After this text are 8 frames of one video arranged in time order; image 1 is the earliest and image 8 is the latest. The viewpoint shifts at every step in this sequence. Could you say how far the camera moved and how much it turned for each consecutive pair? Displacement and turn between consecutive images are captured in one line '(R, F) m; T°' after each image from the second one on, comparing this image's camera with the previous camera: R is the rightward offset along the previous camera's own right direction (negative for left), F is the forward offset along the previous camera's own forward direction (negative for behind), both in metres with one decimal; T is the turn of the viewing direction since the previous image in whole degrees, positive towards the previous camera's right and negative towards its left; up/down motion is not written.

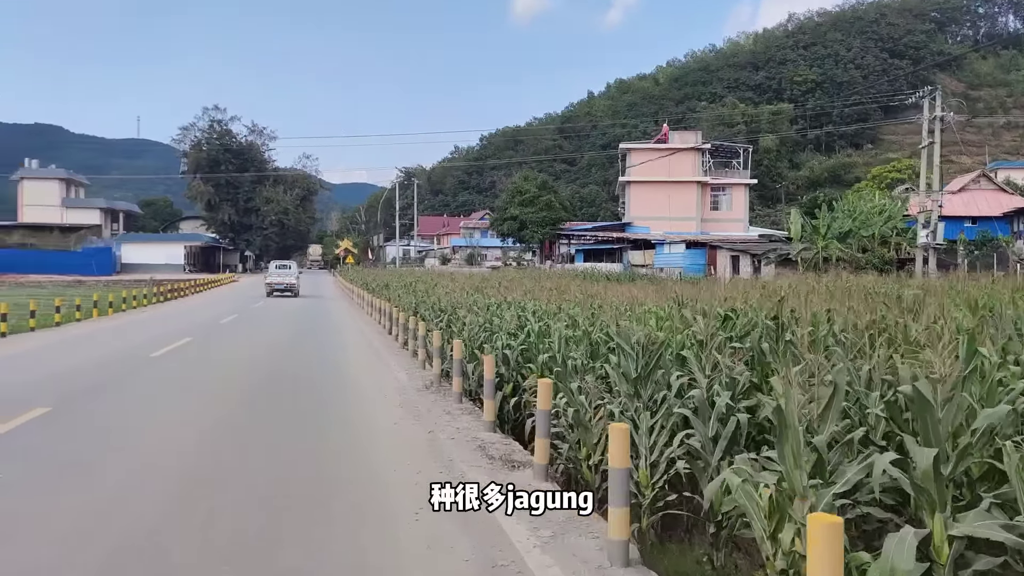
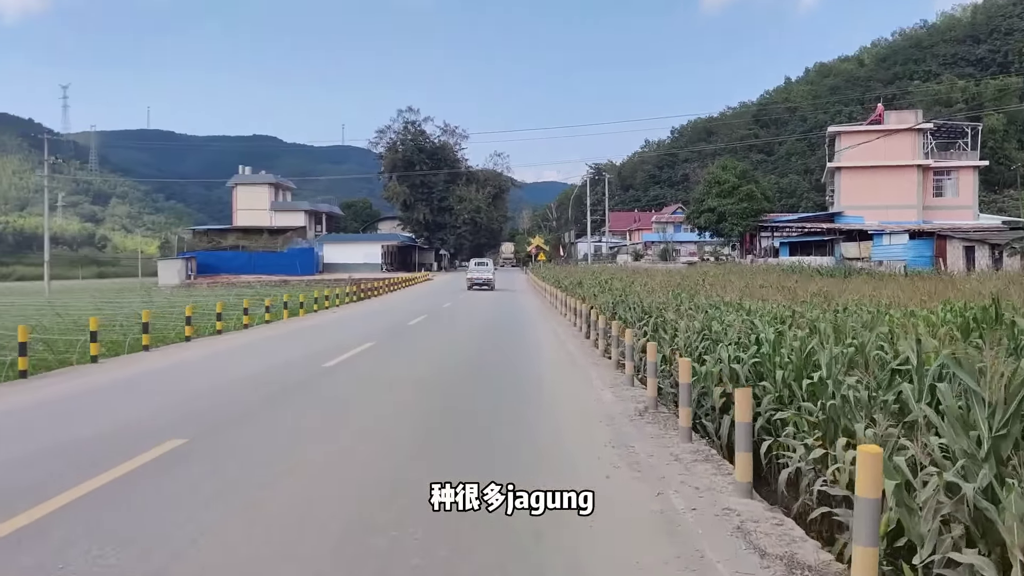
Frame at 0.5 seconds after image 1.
(-0.2, +1.1) m; -12°
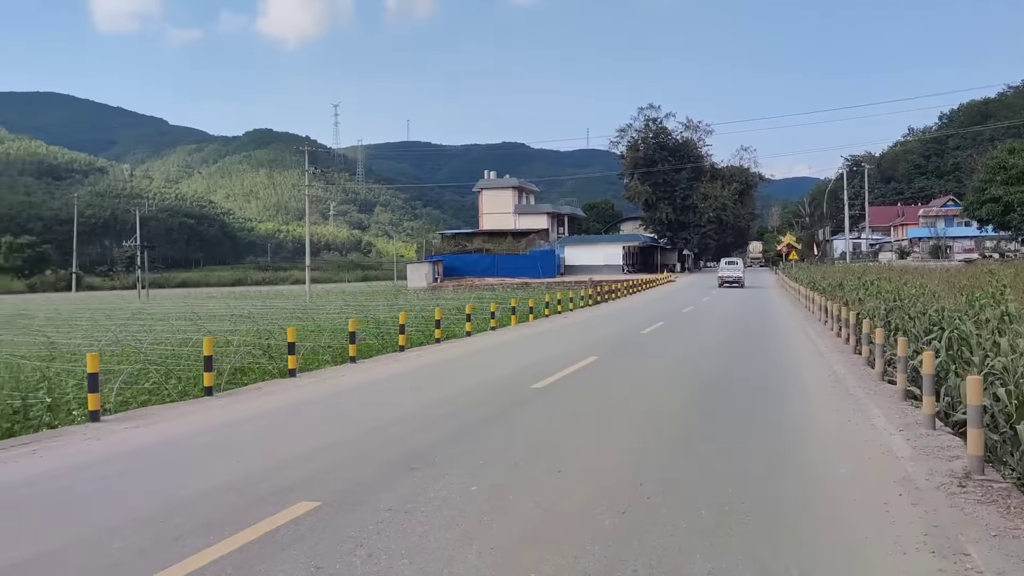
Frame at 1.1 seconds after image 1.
(0.0, +1.1) m; -15°
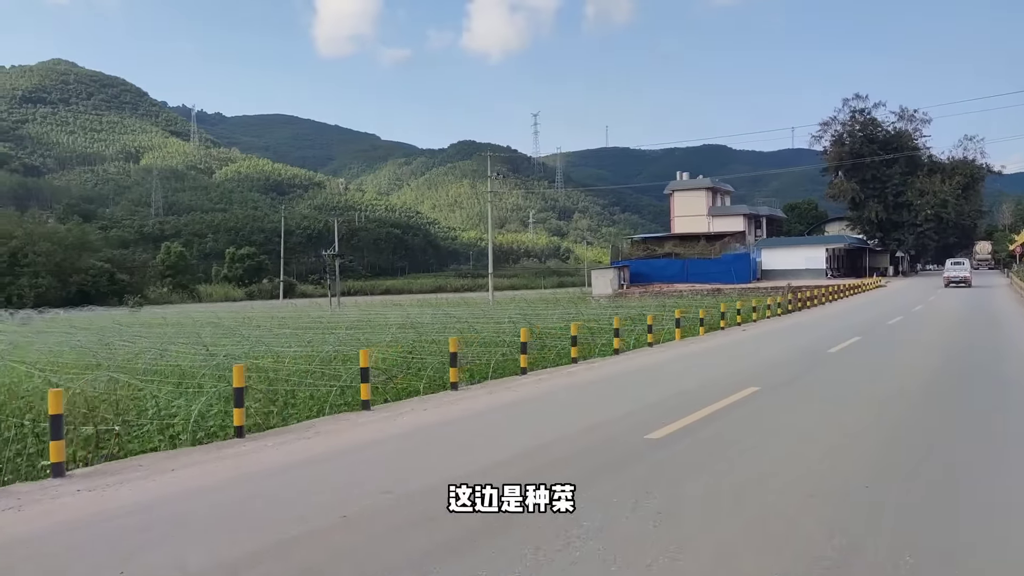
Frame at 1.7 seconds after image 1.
(+0.4, +1.4) m; -12°
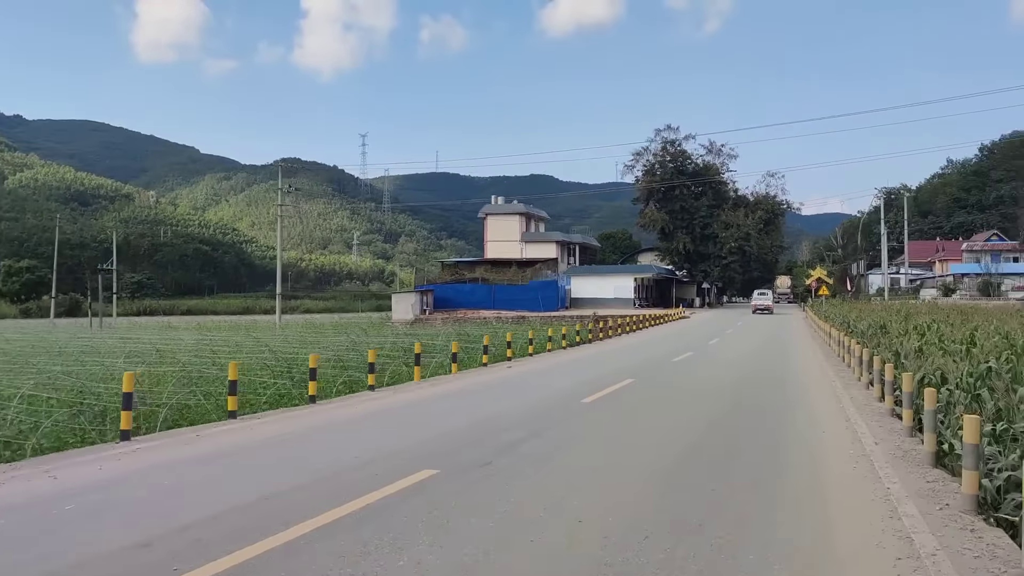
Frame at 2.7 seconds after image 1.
(+1.1, +1.8) m; +10°
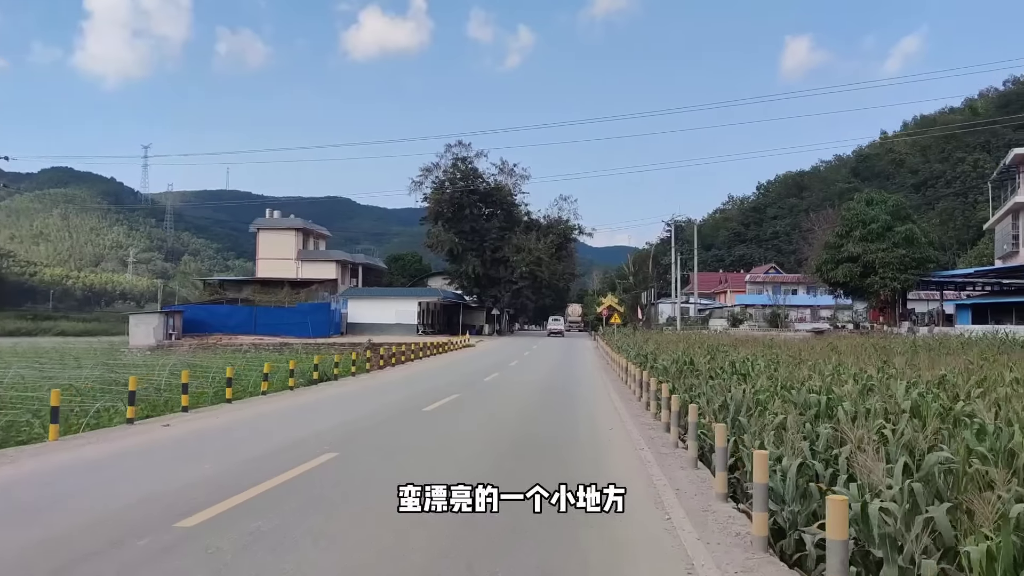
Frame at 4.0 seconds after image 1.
(+0.9, +2.9) m; +12°
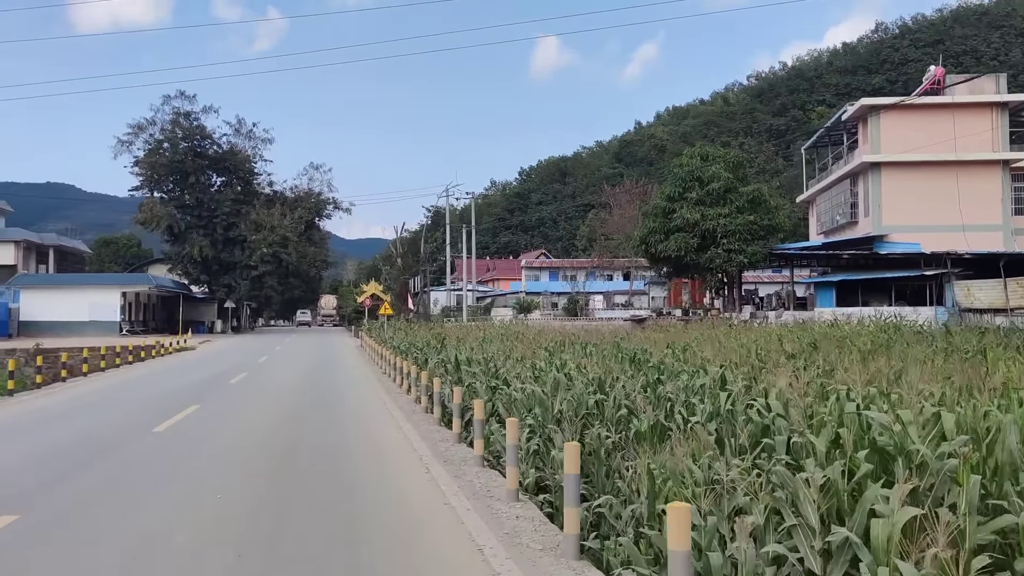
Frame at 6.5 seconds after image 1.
(+0.3, +5.8) m; +15°
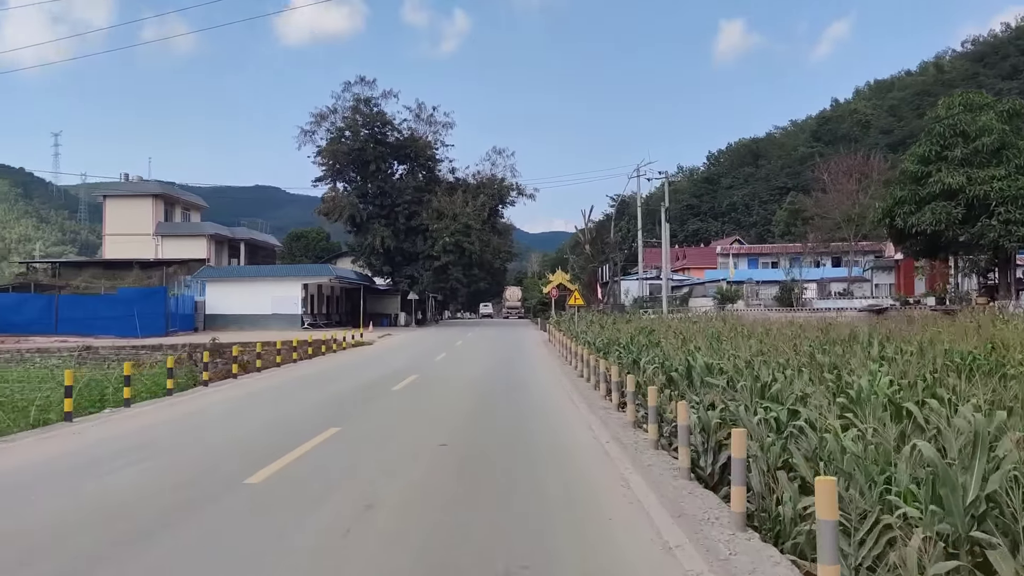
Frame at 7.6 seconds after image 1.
(-0.4, +2.3) m; -11°
